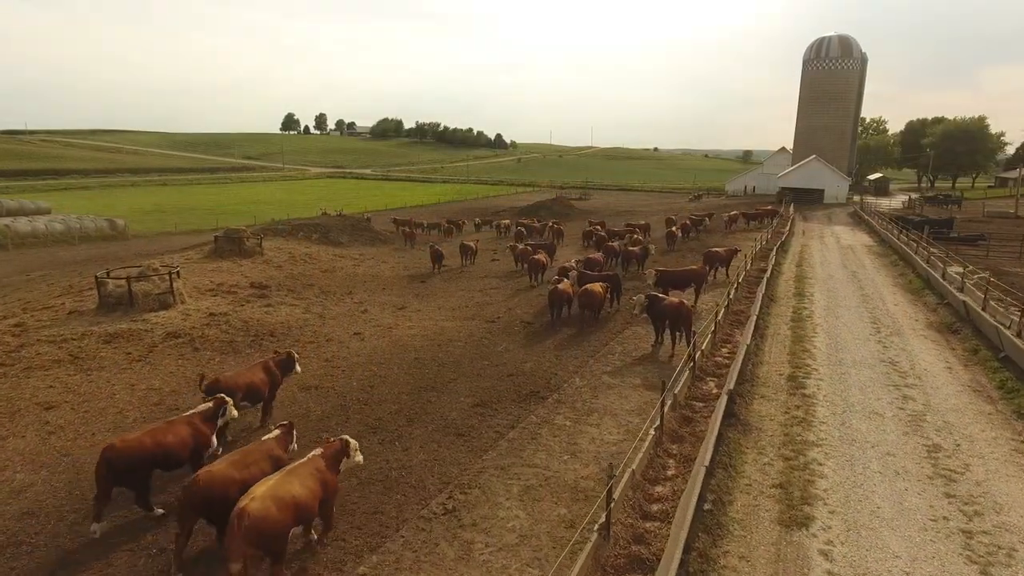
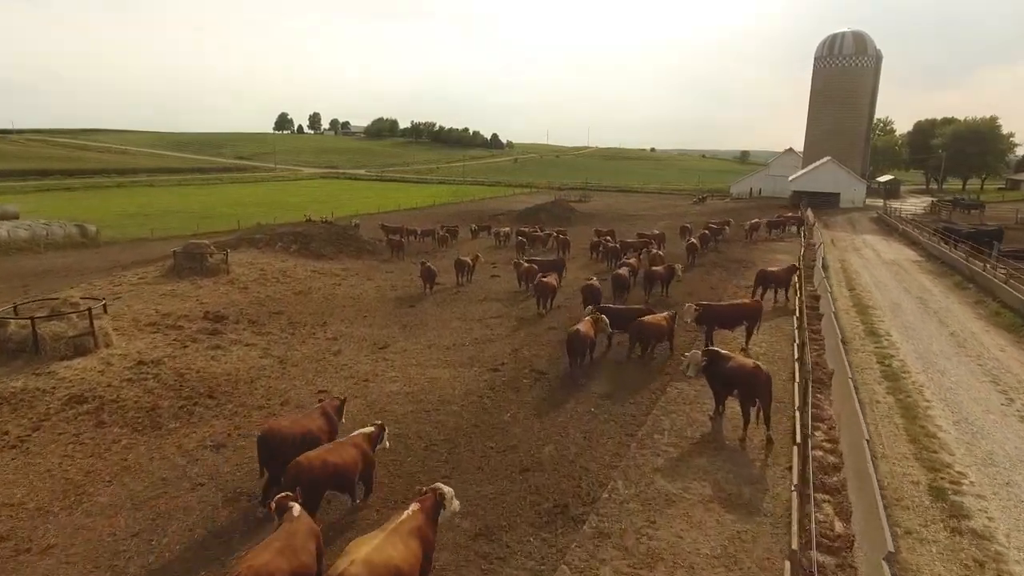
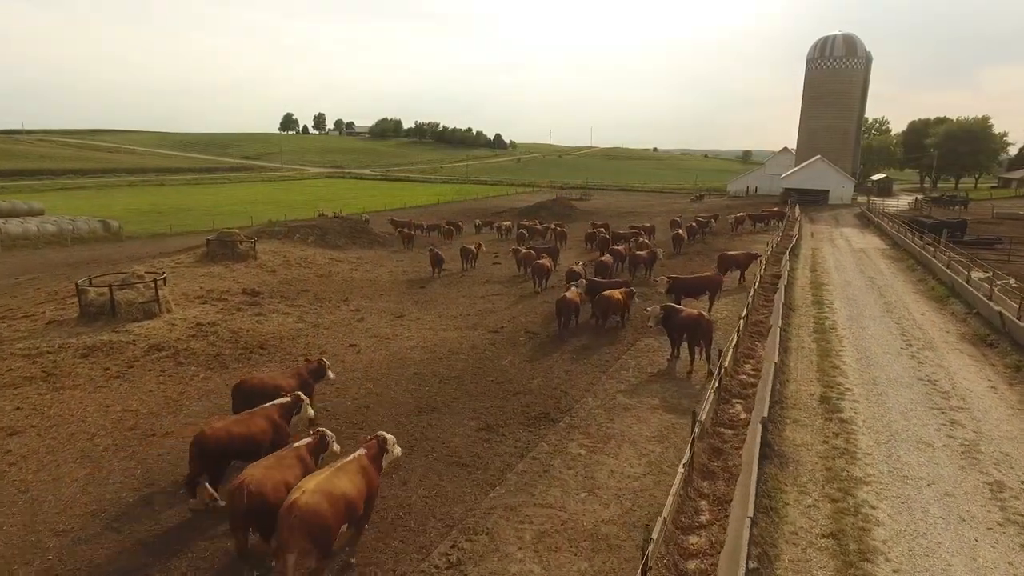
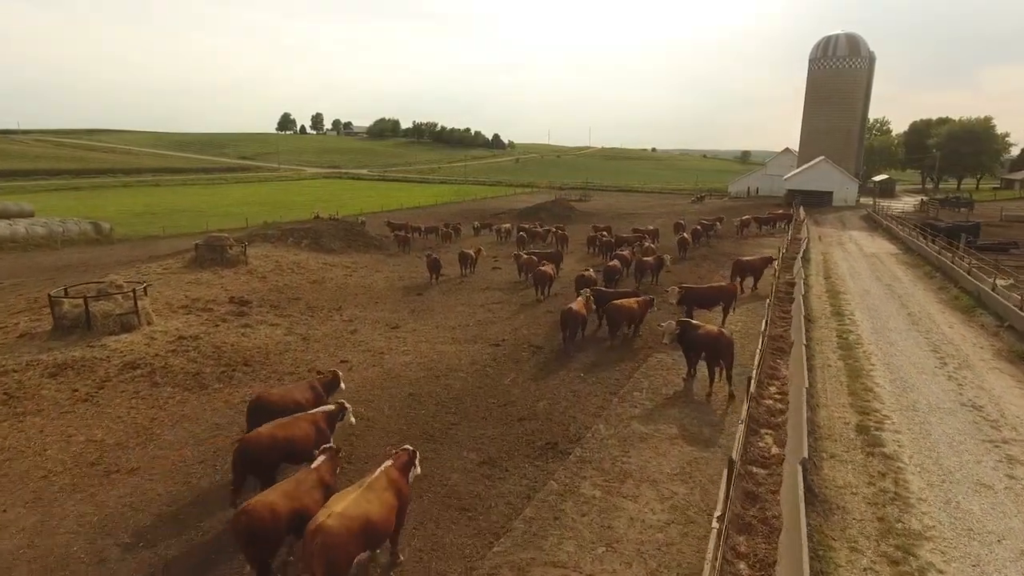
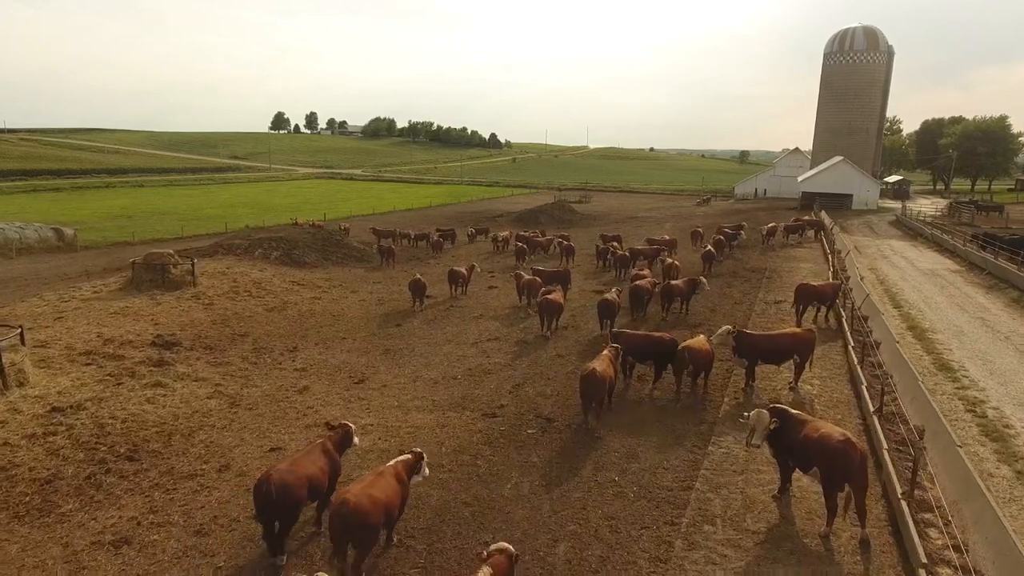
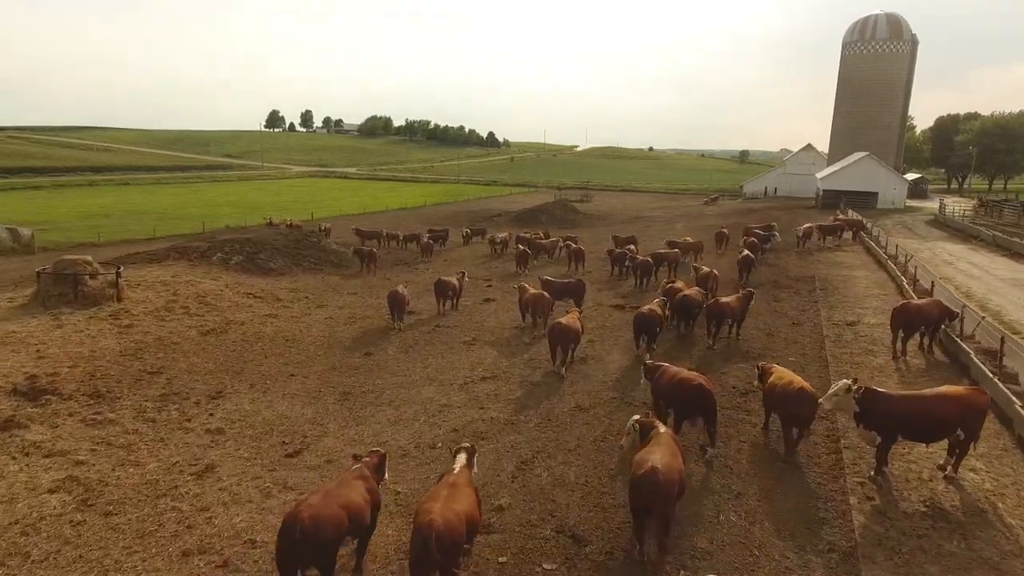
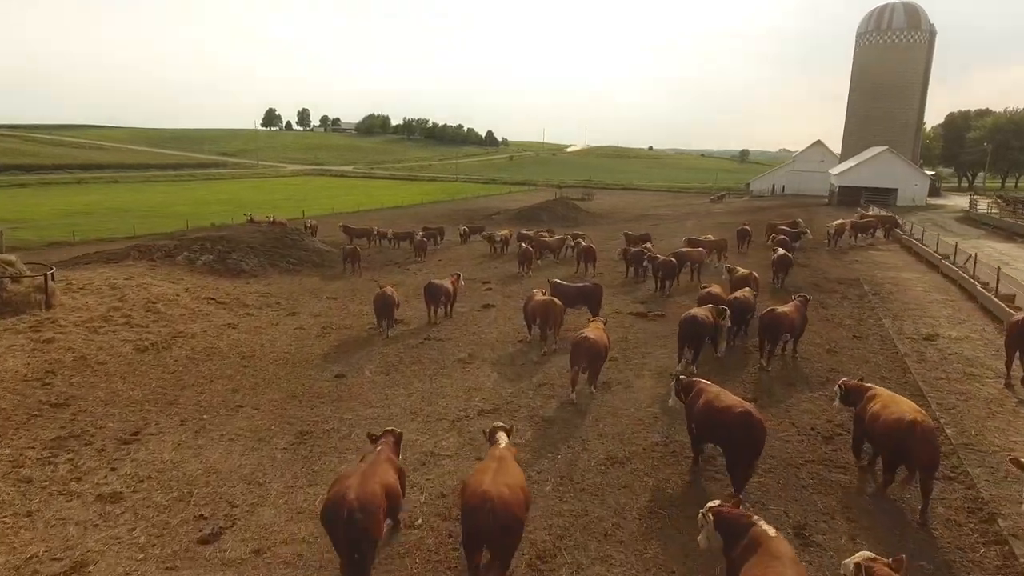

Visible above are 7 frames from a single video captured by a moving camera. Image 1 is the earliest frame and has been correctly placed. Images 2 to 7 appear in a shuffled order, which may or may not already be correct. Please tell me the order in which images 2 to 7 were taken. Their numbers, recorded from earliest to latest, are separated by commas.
3, 4, 2, 5, 6, 7
